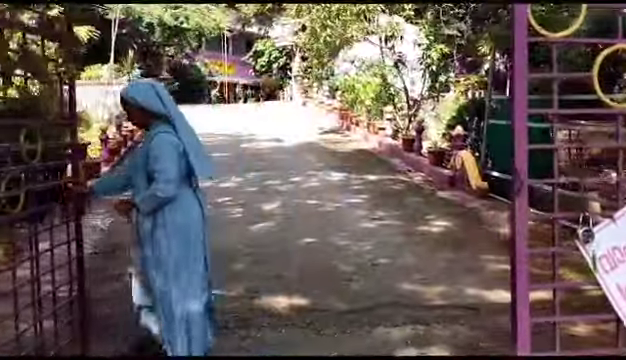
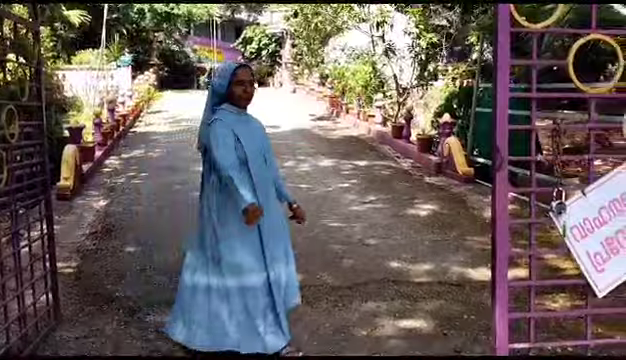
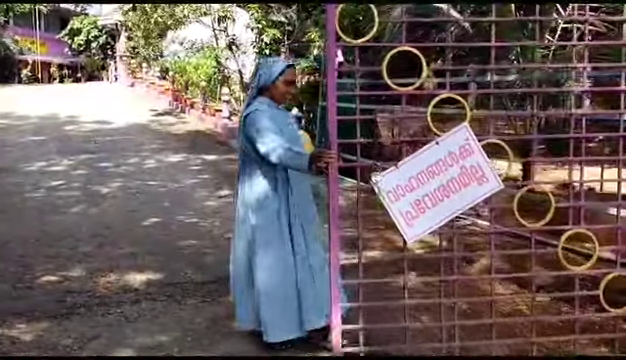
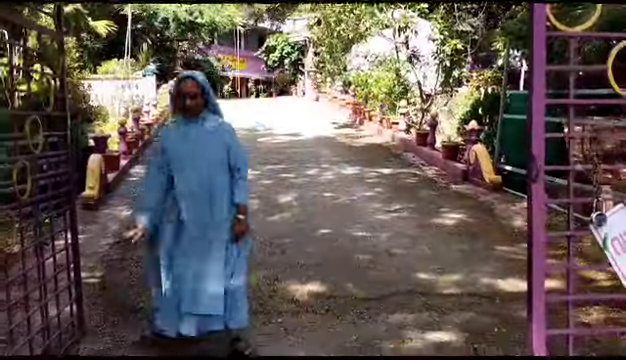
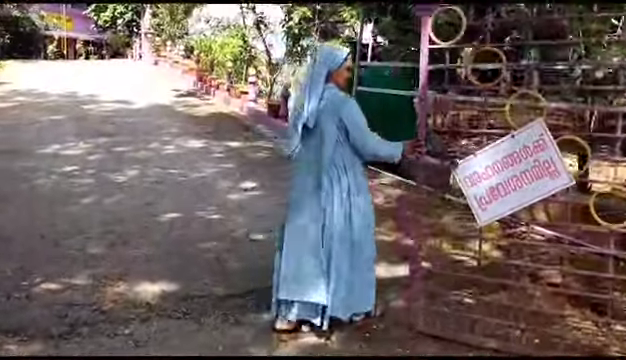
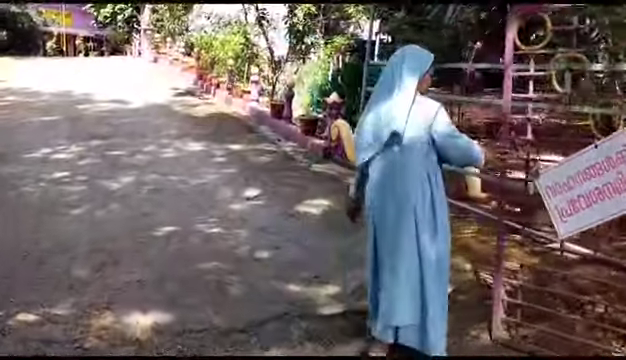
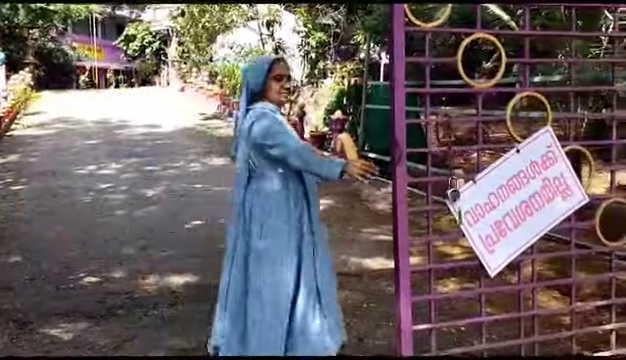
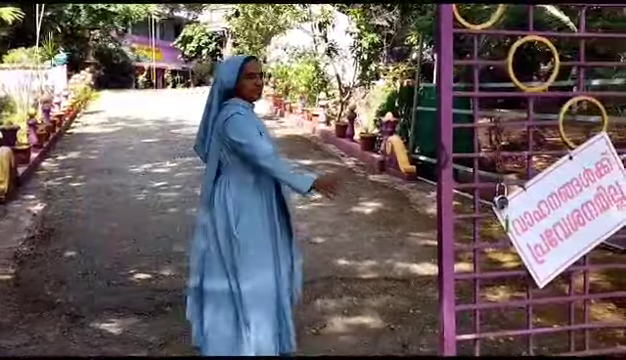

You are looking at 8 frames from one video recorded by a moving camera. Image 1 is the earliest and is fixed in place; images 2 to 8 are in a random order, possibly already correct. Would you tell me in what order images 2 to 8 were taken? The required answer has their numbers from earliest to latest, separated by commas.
4, 2, 8, 7, 3, 5, 6
